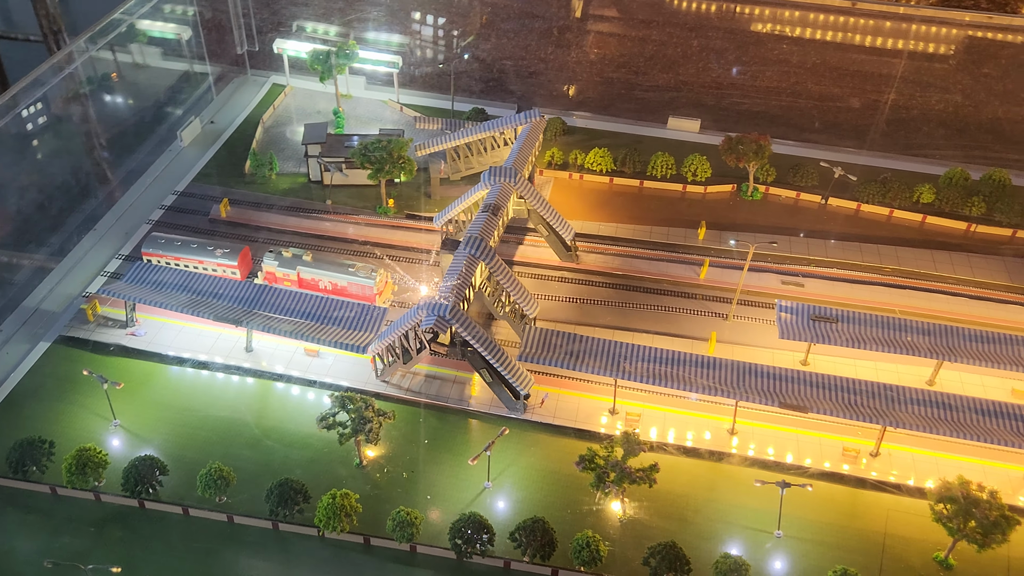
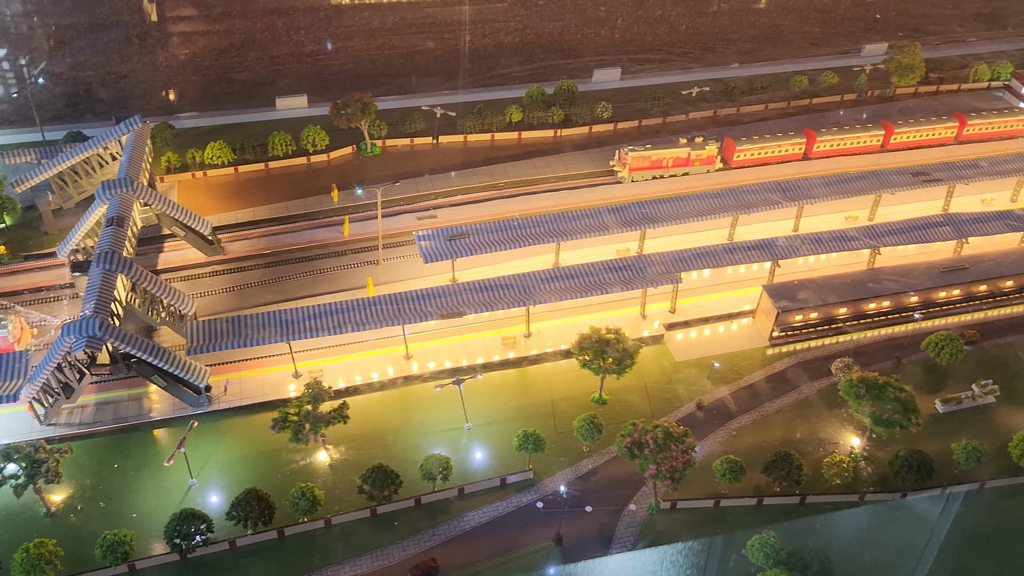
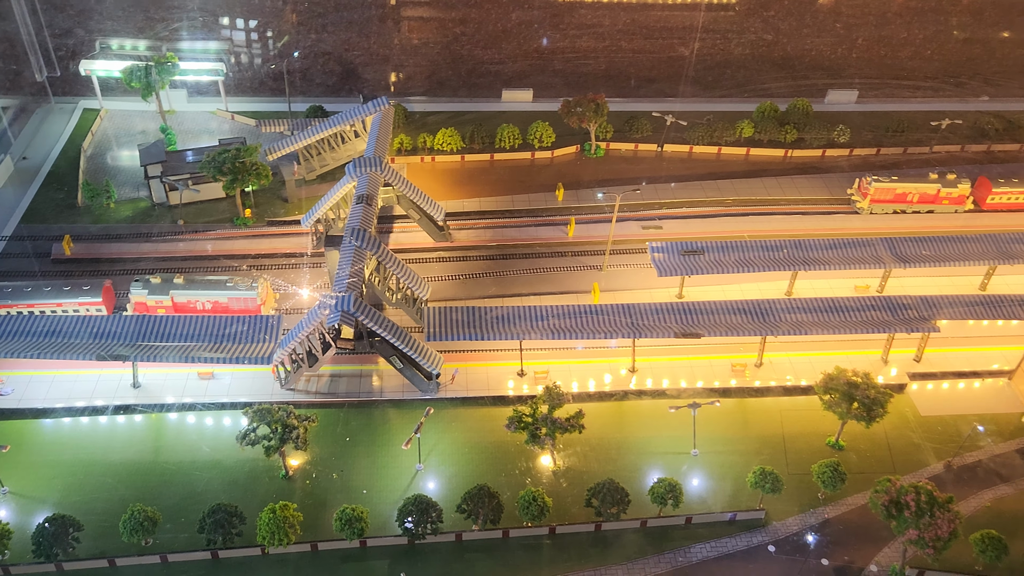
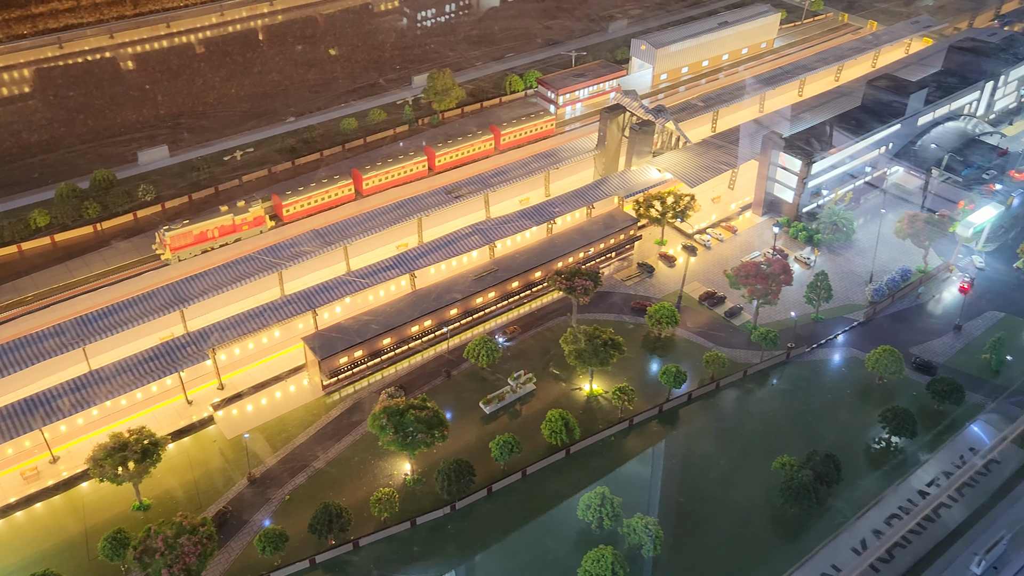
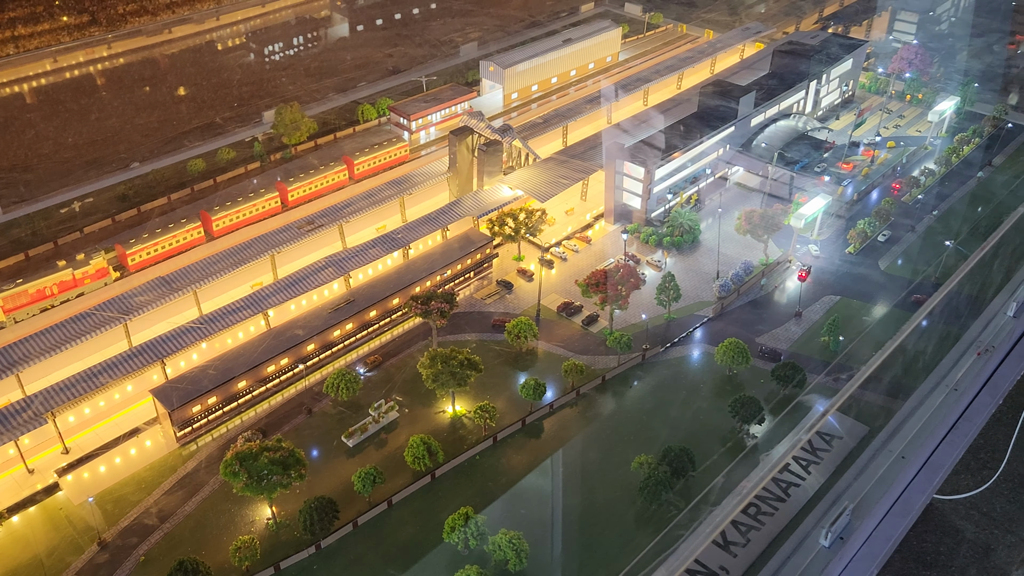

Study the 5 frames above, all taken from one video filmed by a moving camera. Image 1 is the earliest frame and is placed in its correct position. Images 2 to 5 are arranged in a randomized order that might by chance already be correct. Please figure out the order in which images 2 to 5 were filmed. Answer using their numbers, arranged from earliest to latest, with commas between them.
3, 2, 4, 5
